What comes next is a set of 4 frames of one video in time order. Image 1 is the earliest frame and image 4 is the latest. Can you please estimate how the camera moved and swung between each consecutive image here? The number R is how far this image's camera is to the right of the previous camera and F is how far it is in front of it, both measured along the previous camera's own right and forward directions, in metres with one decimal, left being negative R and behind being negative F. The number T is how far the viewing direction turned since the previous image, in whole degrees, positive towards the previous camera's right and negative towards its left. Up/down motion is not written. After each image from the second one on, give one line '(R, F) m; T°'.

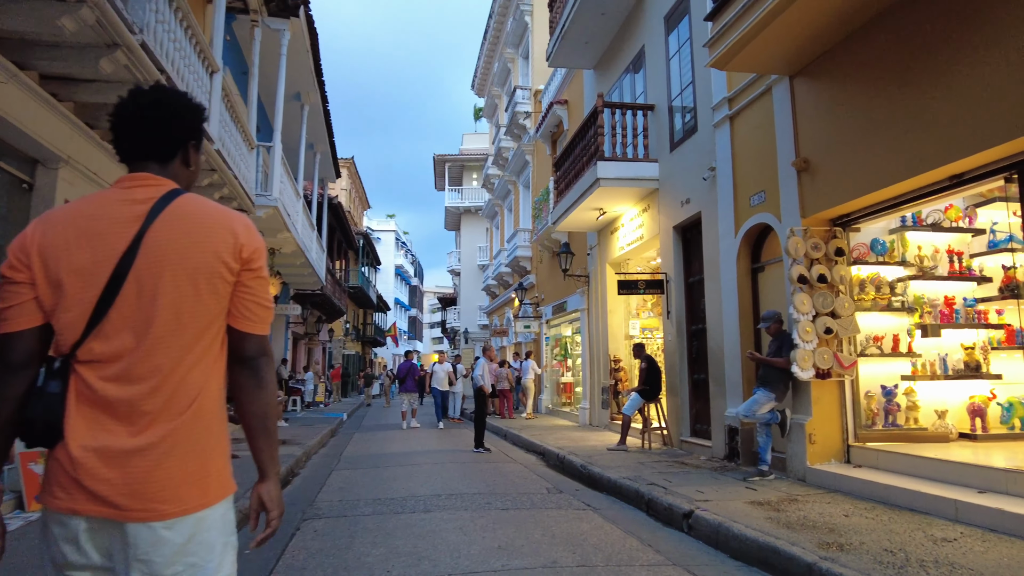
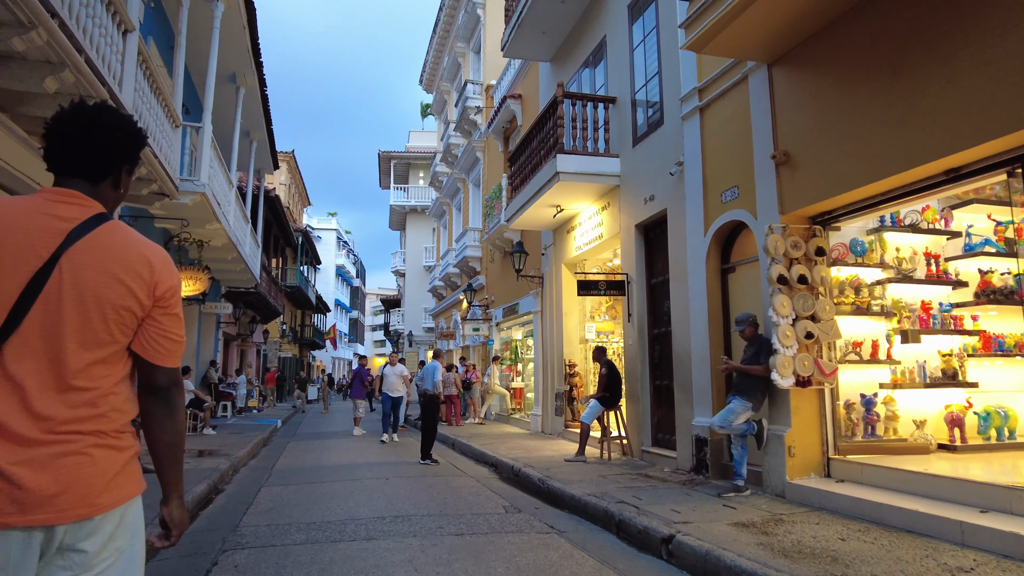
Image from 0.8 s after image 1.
(-0.1, +0.7) m; +5°
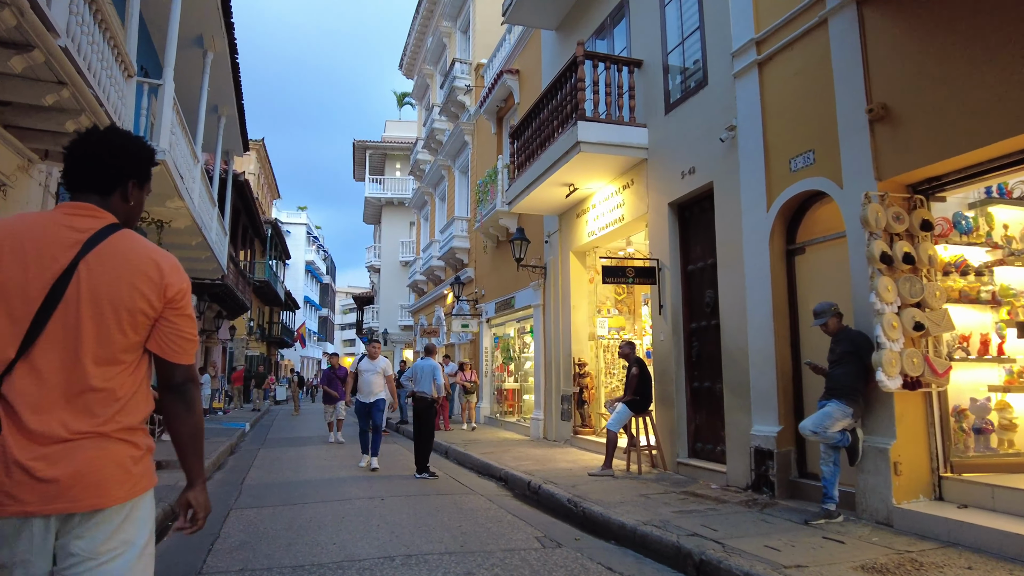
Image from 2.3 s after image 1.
(-0.6, +1.3) m; +3°
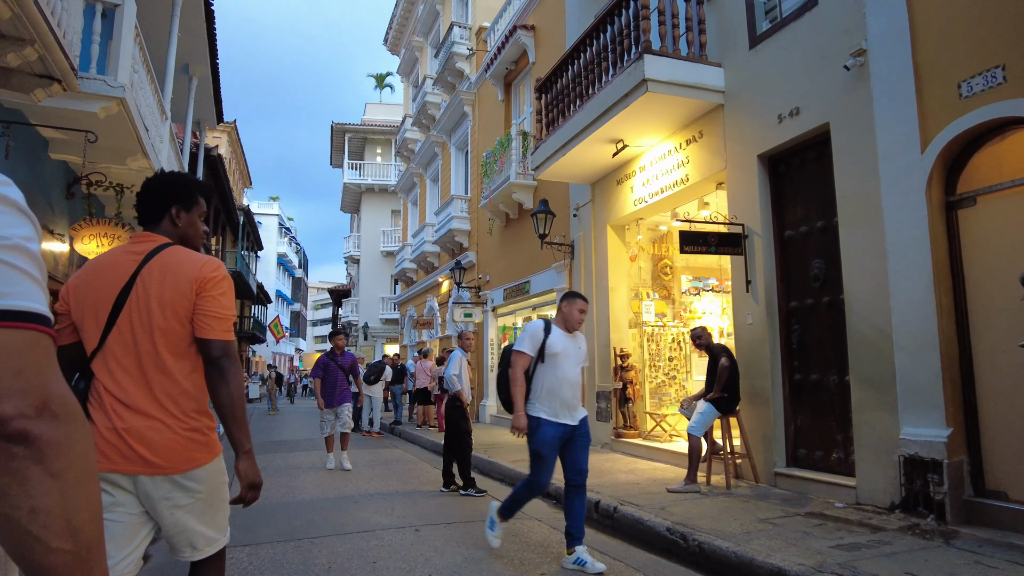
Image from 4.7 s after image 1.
(-0.8, +1.7) m; +2°
